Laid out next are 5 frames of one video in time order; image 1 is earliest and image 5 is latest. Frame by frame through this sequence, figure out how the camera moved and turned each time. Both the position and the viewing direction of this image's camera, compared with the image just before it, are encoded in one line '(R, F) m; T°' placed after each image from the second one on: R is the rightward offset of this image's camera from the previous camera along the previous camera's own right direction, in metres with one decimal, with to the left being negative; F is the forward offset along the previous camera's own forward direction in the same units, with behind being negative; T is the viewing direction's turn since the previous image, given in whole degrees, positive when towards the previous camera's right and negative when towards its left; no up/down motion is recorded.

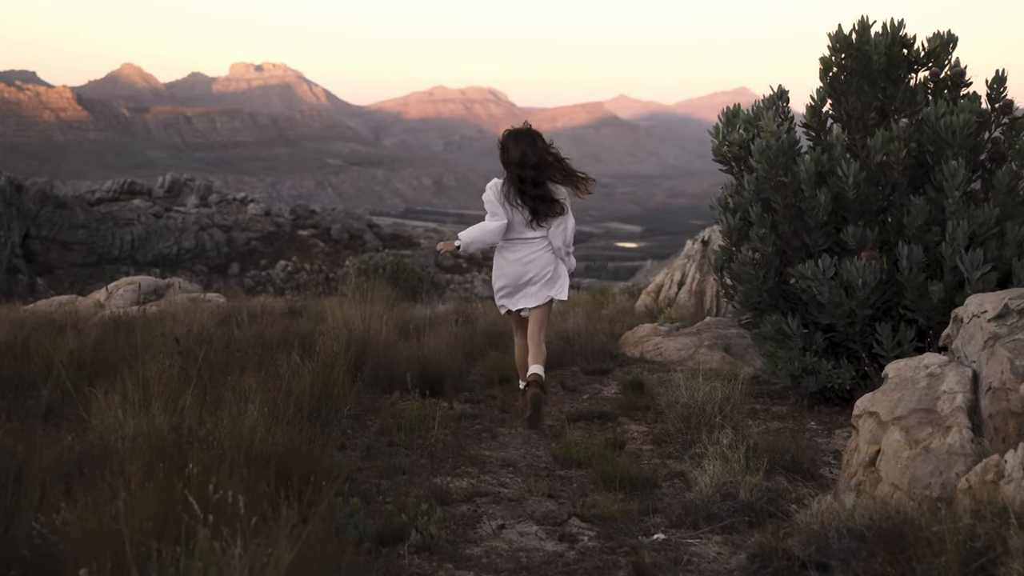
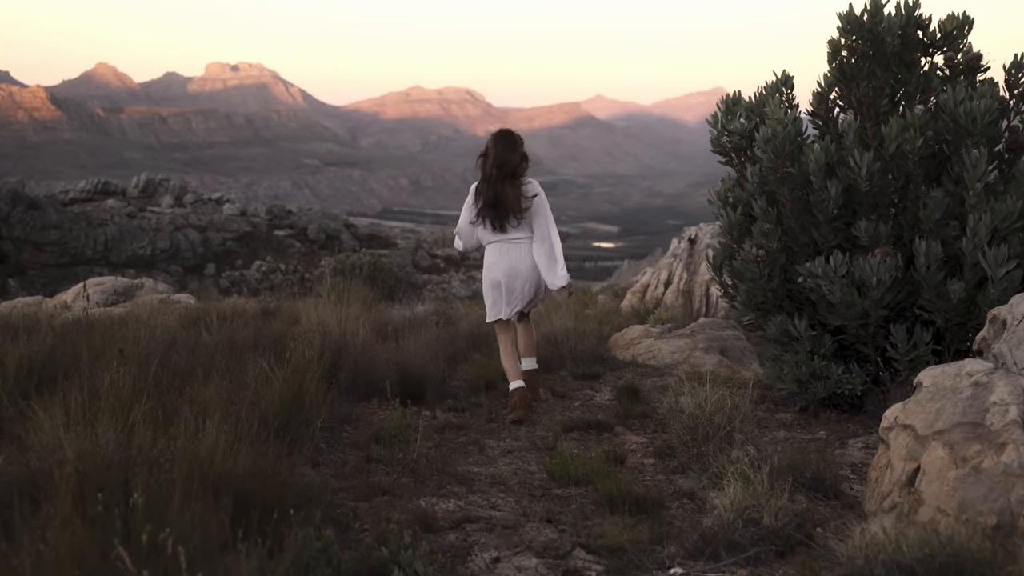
(-0.1, +0.5) m; +1°
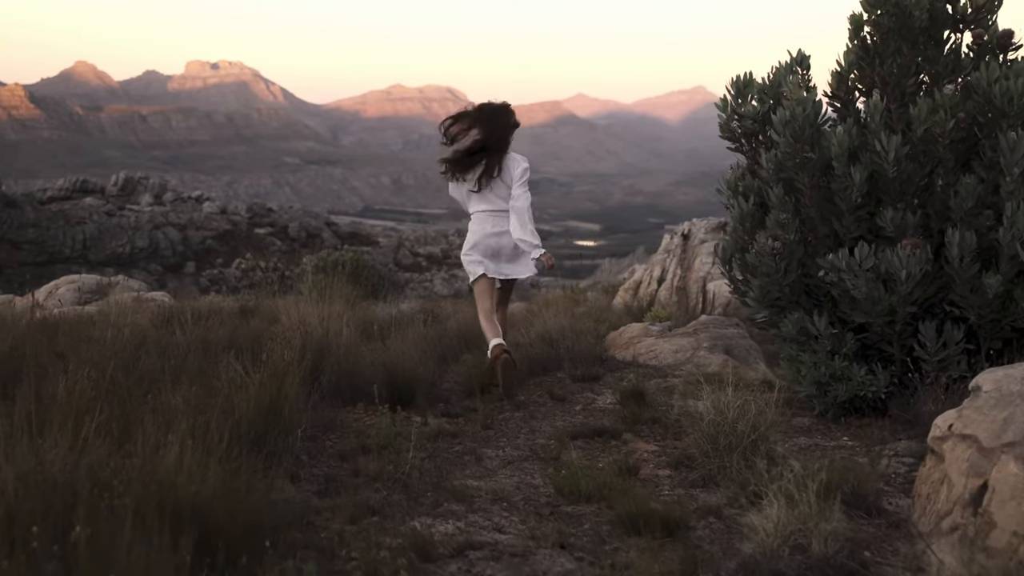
(-0.1, +0.5) m; +1°
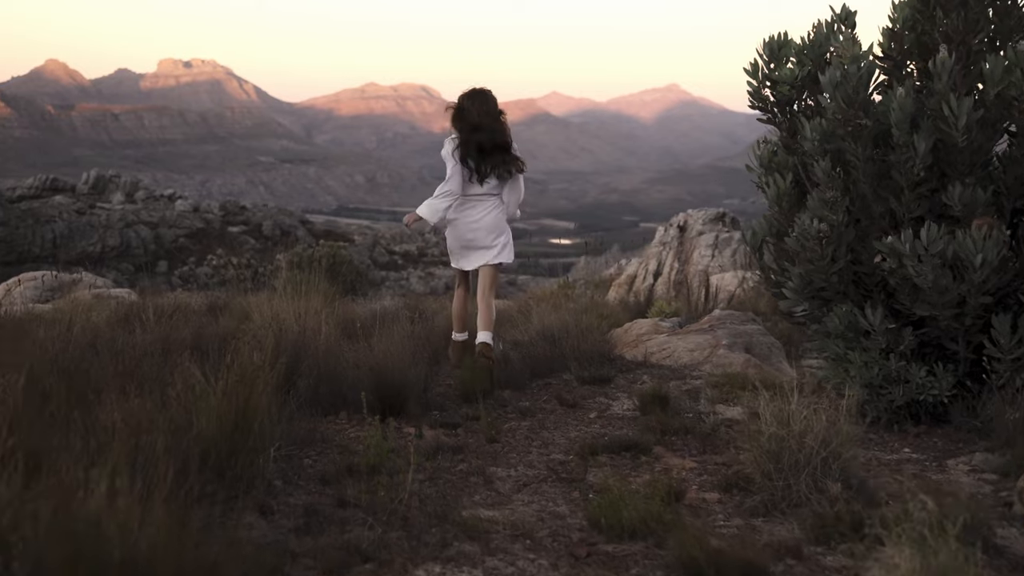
(-0.2, +0.8) m; +2°
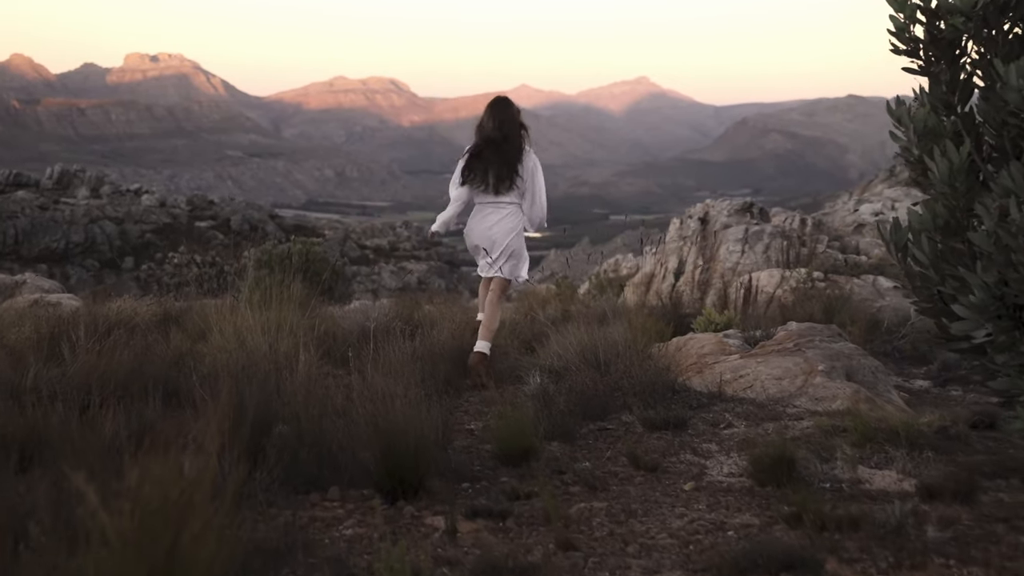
(-0.4, +1.6) m; +2°
